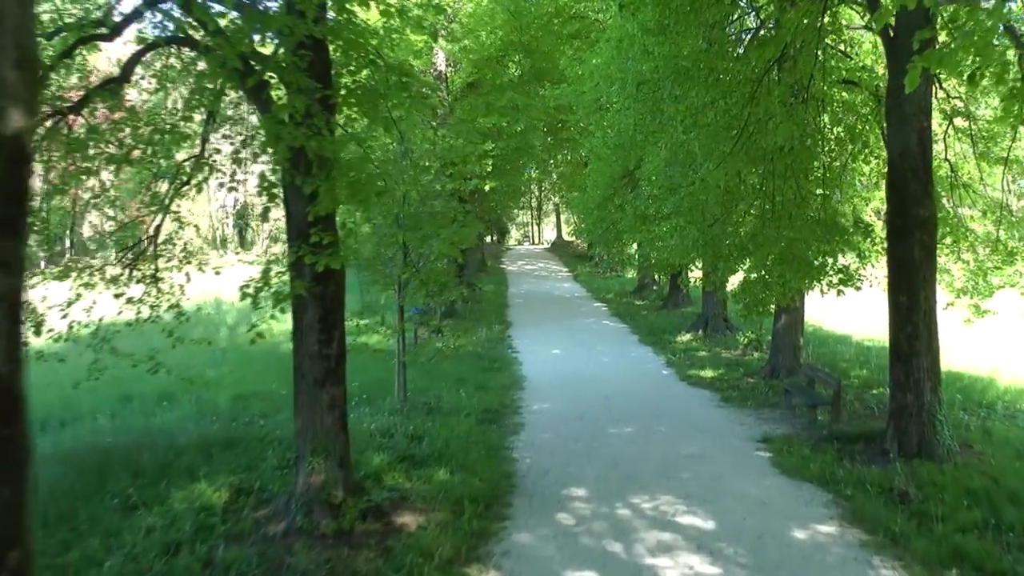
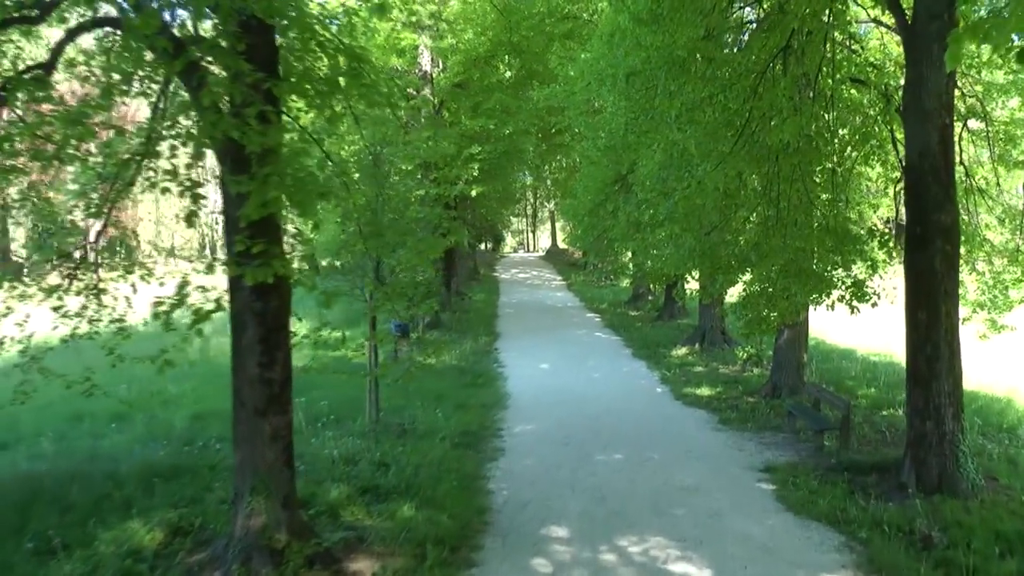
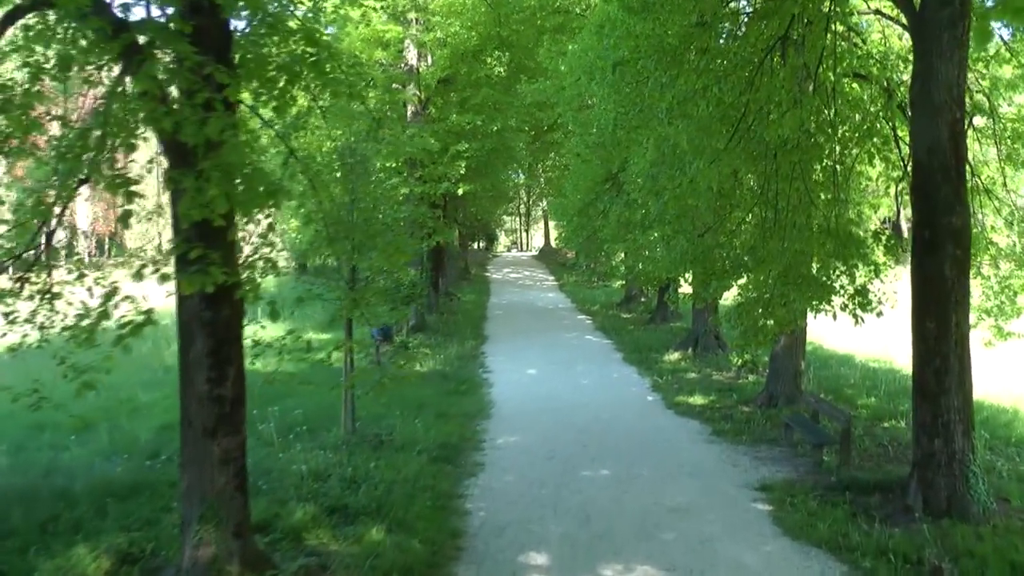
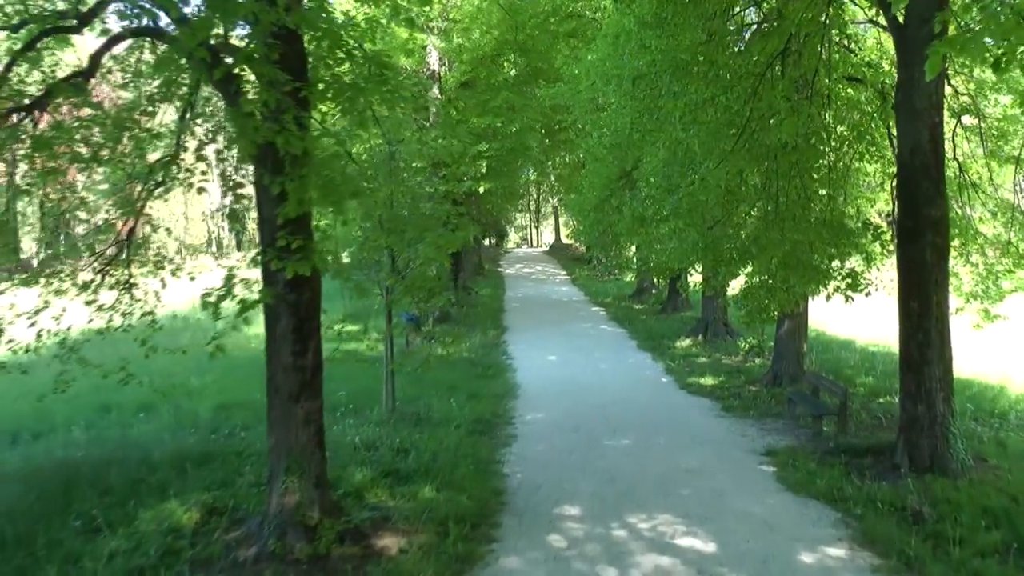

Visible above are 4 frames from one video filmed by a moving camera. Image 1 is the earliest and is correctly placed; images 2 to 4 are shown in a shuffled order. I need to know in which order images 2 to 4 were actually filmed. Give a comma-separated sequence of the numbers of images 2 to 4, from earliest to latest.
4, 2, 3
